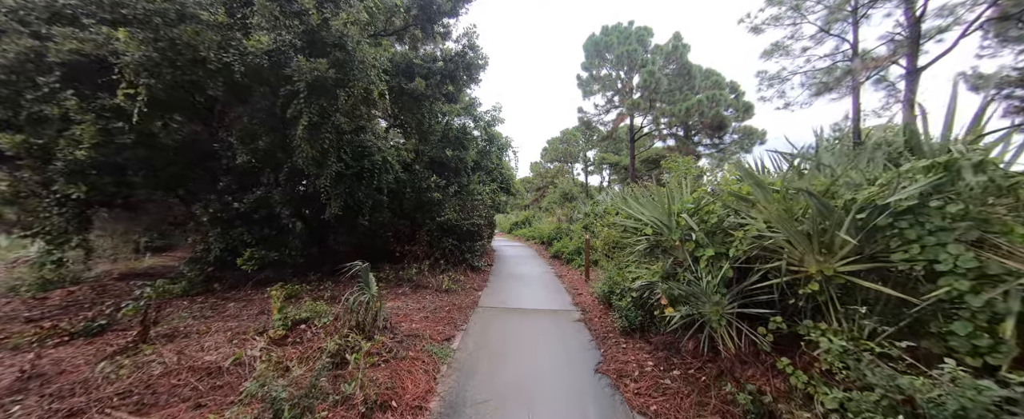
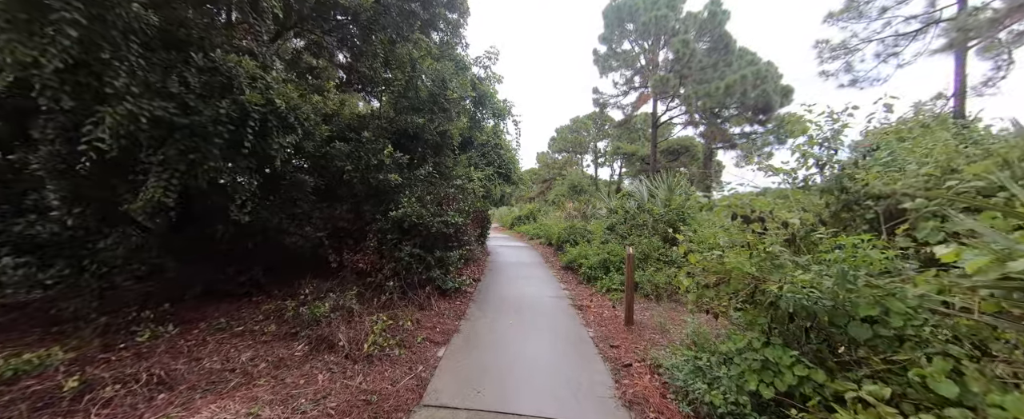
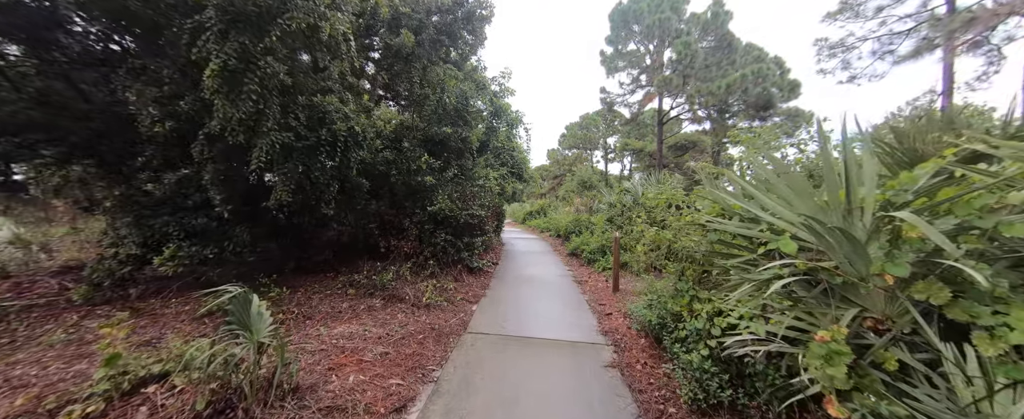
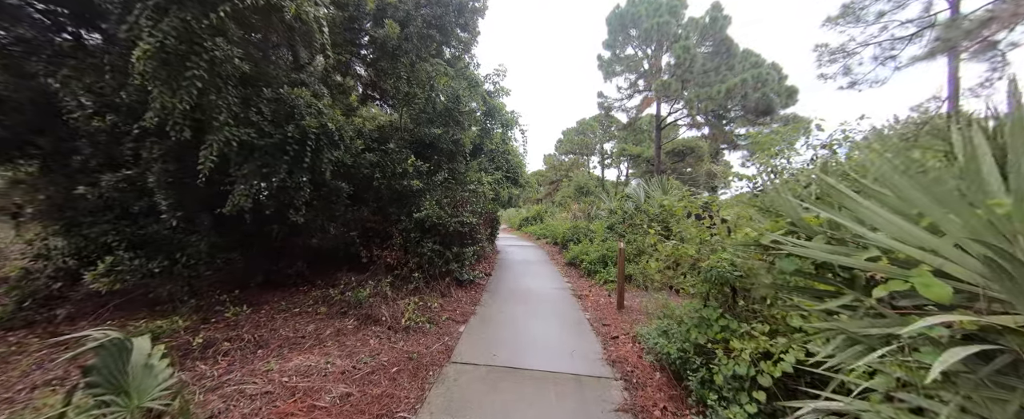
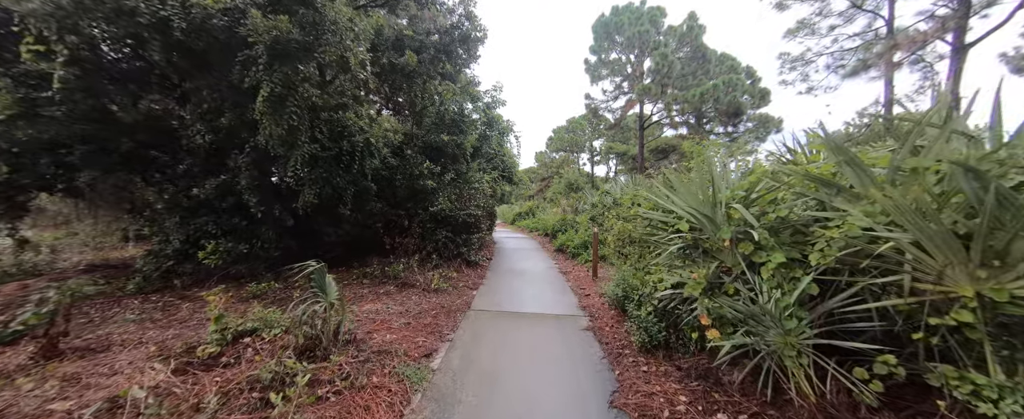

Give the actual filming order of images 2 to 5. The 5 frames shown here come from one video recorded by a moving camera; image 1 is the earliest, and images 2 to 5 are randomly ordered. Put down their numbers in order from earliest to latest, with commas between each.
5, 3, 4, 2
